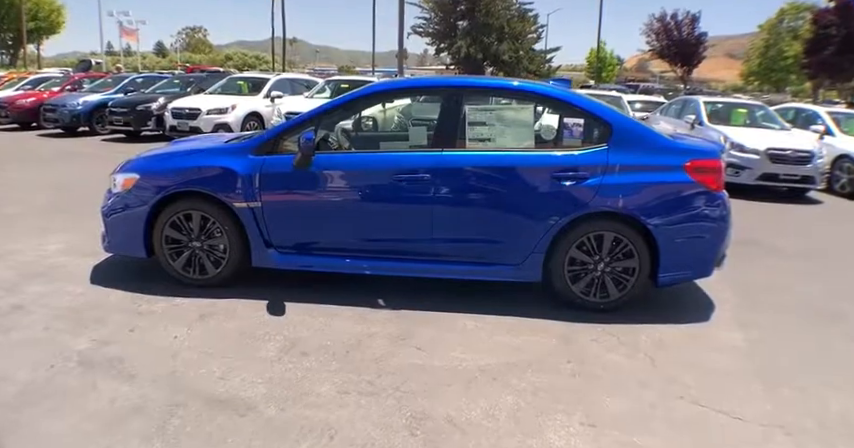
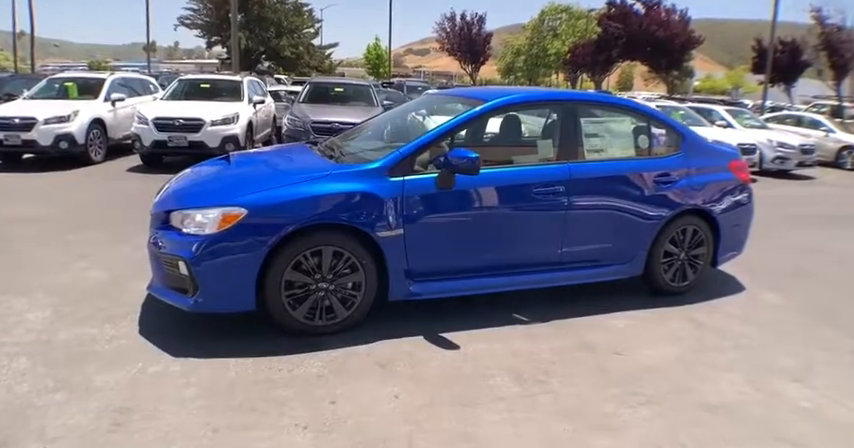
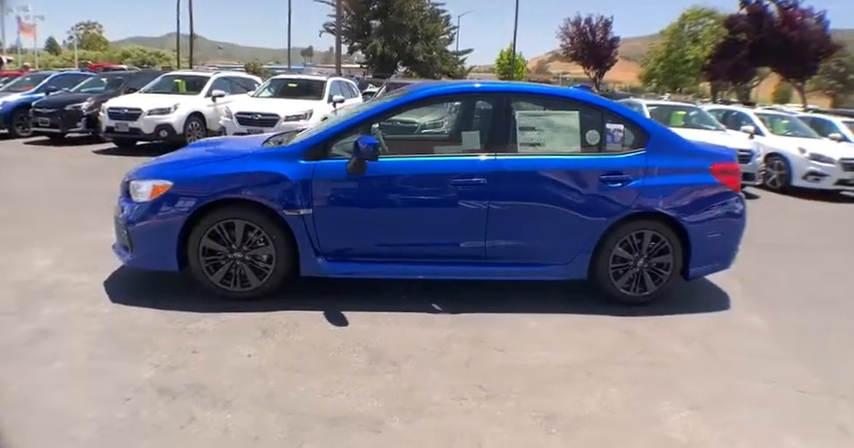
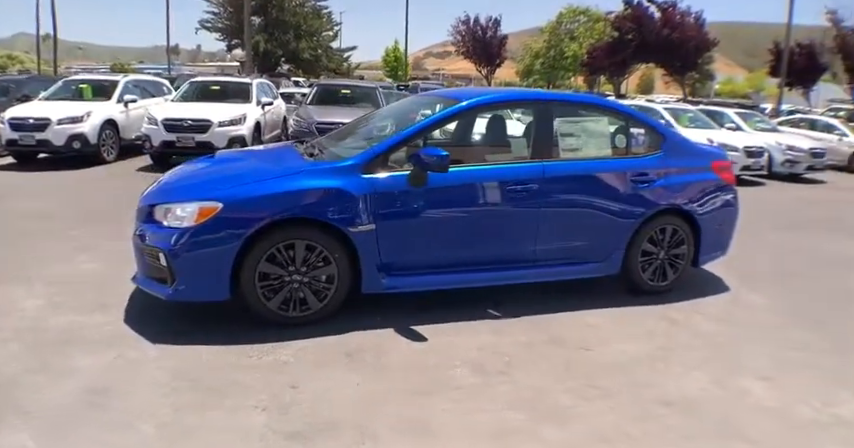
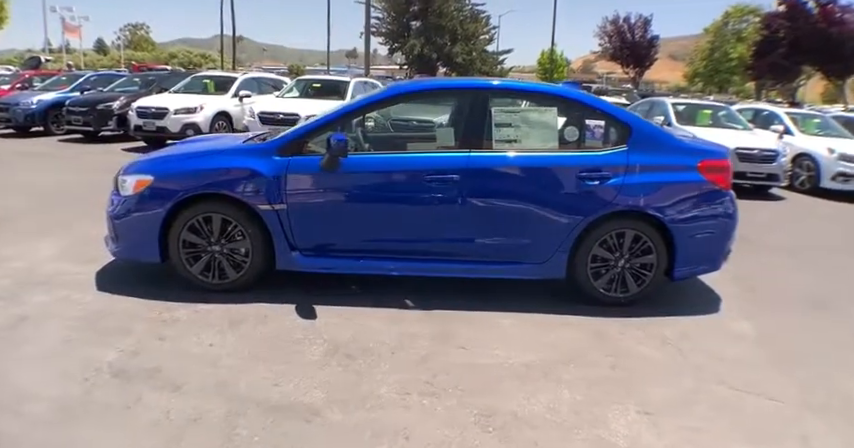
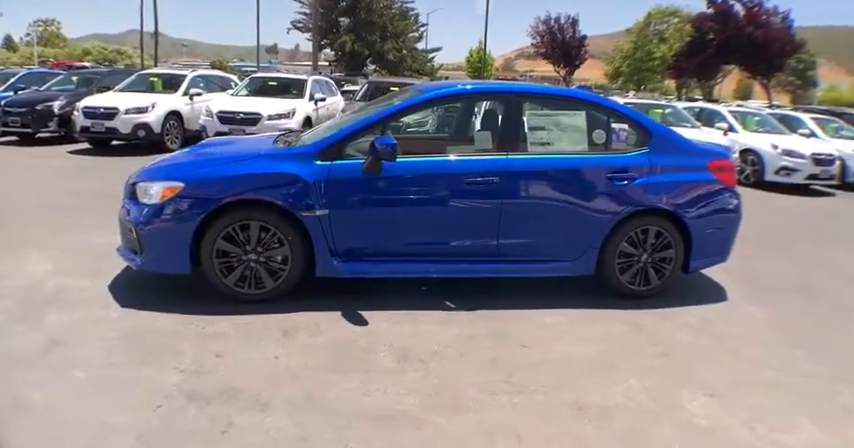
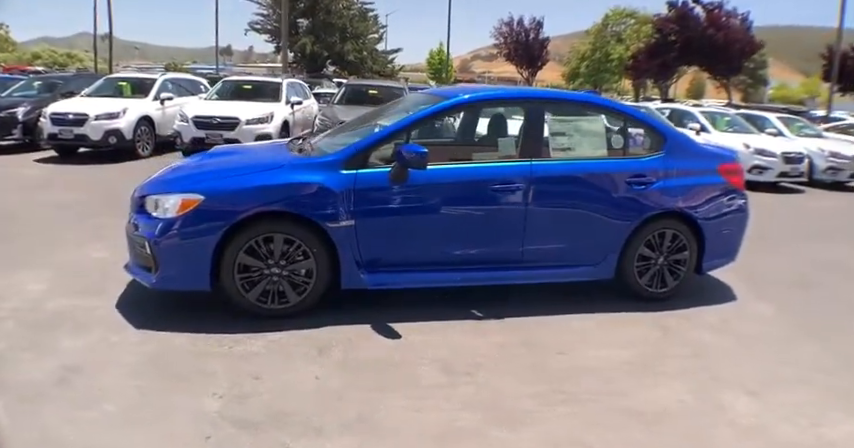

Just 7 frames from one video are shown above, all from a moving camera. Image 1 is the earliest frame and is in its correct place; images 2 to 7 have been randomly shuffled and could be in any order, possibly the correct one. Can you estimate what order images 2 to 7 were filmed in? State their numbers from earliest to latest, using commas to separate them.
5, 3, 6, 7, 4, 2
